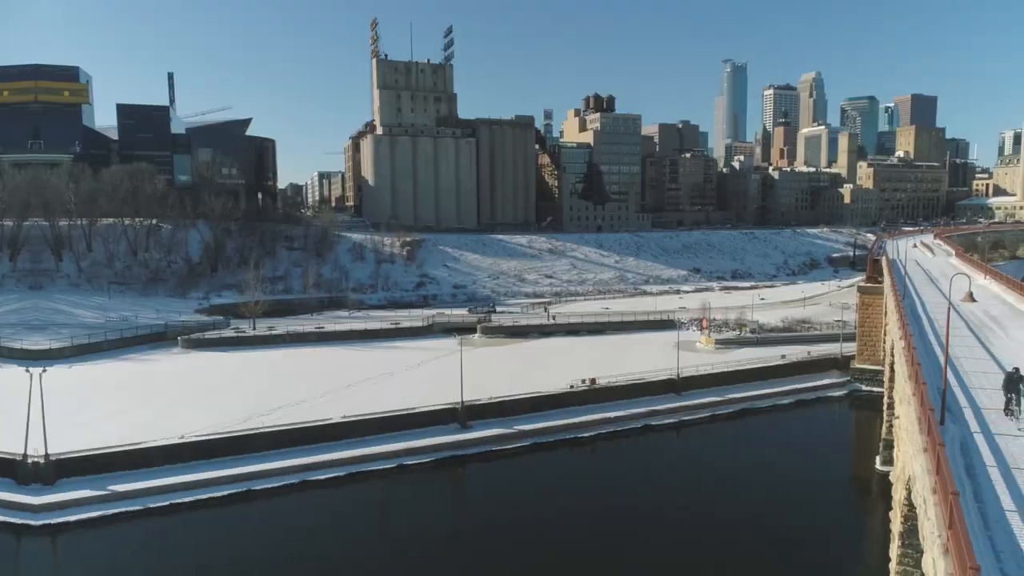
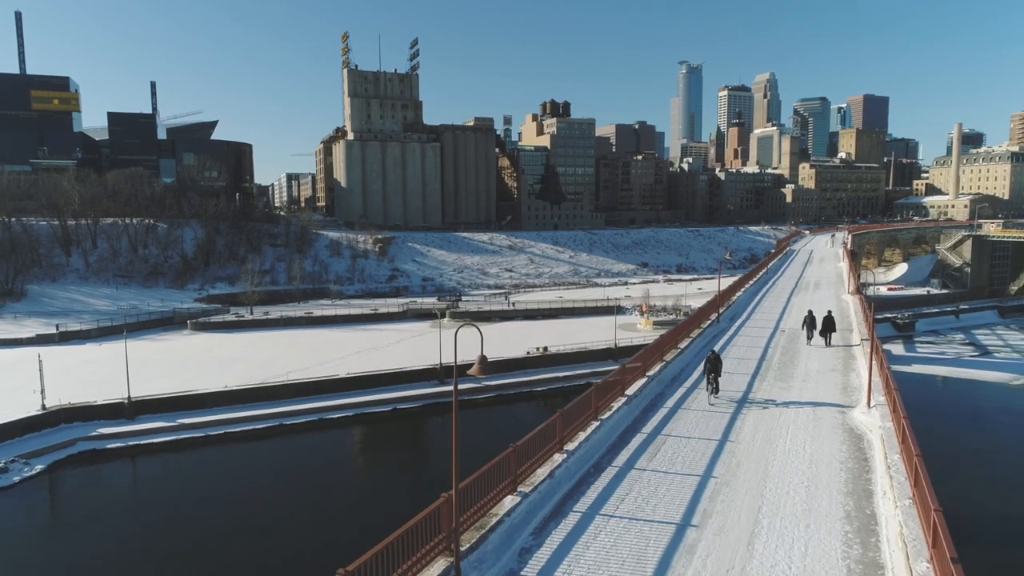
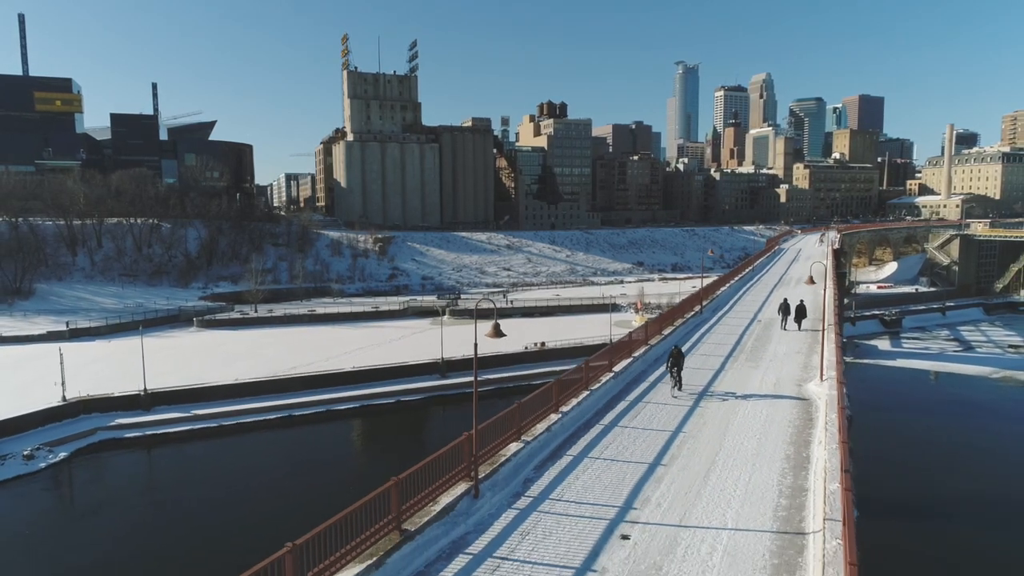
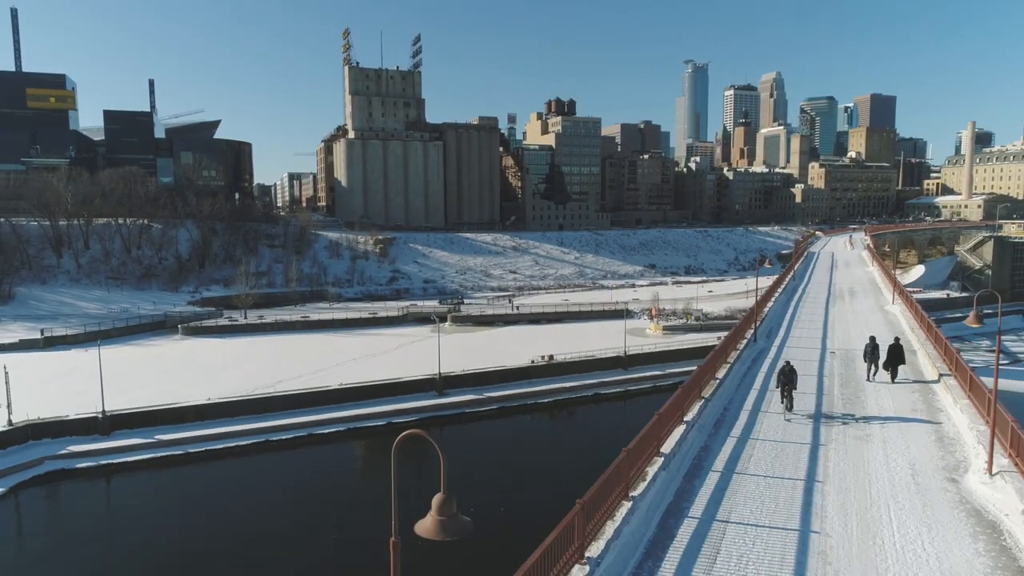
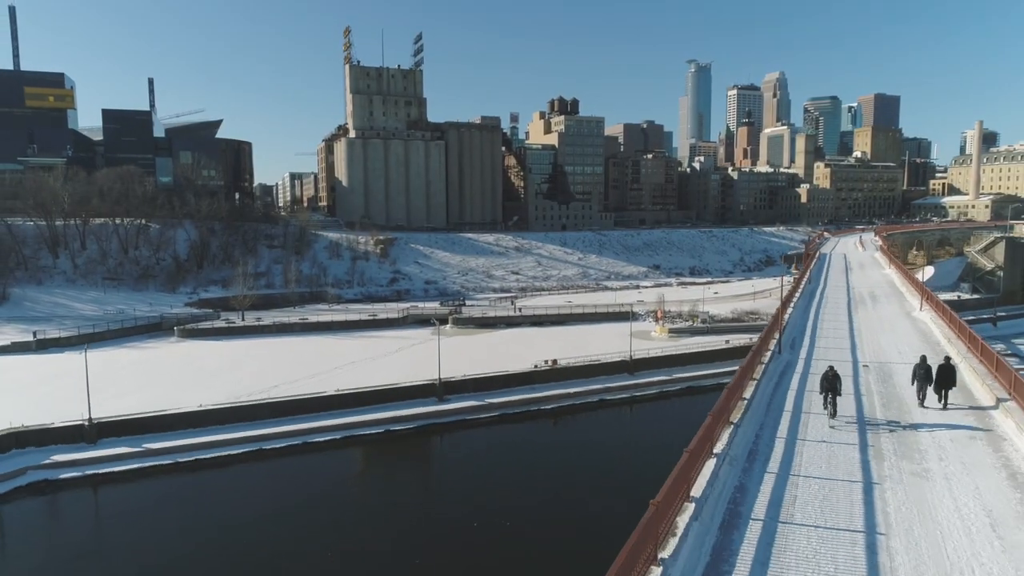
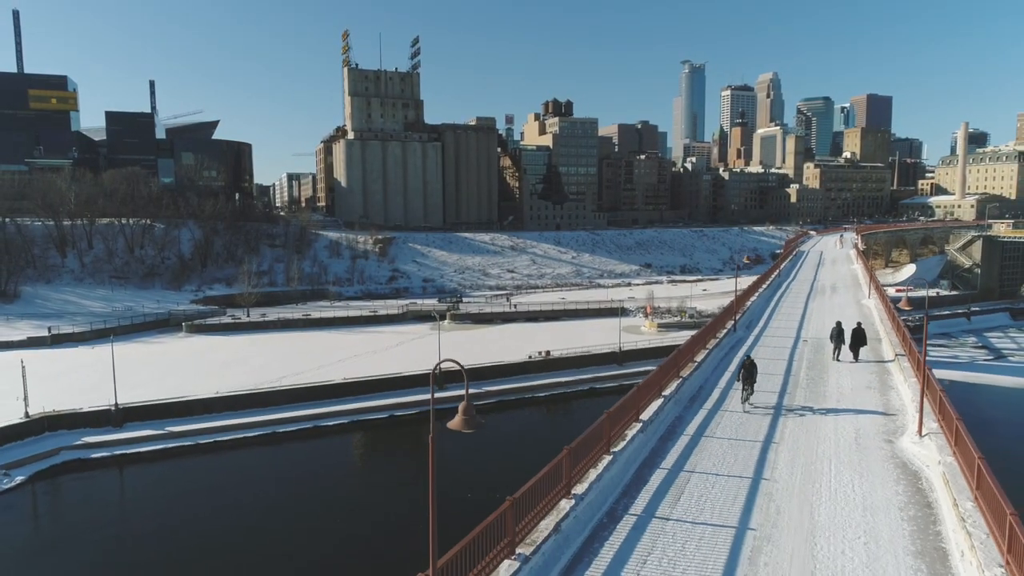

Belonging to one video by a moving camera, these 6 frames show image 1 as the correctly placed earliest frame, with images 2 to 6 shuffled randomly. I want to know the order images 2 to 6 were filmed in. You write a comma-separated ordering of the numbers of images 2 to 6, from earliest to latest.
5, 4, 6, 2, 3
